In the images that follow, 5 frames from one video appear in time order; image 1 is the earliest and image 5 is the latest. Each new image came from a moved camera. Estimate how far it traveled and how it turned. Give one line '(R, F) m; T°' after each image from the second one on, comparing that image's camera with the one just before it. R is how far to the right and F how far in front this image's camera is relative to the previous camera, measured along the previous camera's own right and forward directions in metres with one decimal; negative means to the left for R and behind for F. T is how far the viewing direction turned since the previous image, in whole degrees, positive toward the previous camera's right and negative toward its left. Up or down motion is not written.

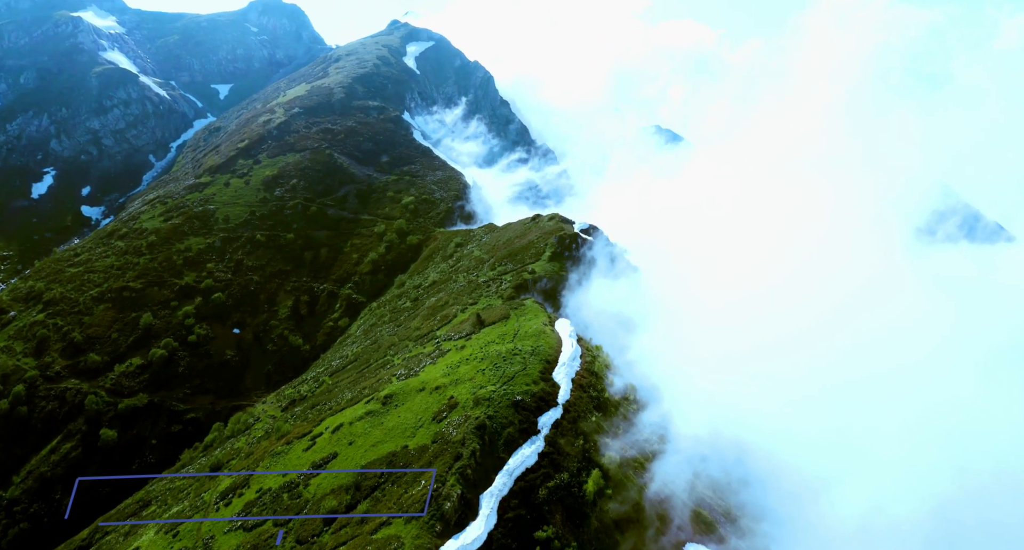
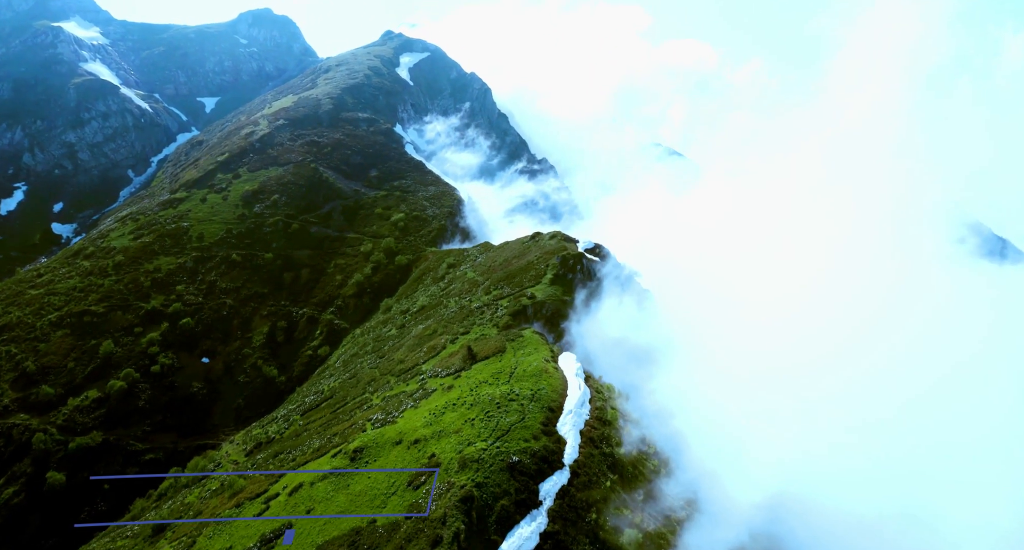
(+0.3, +12.7) m; 0°
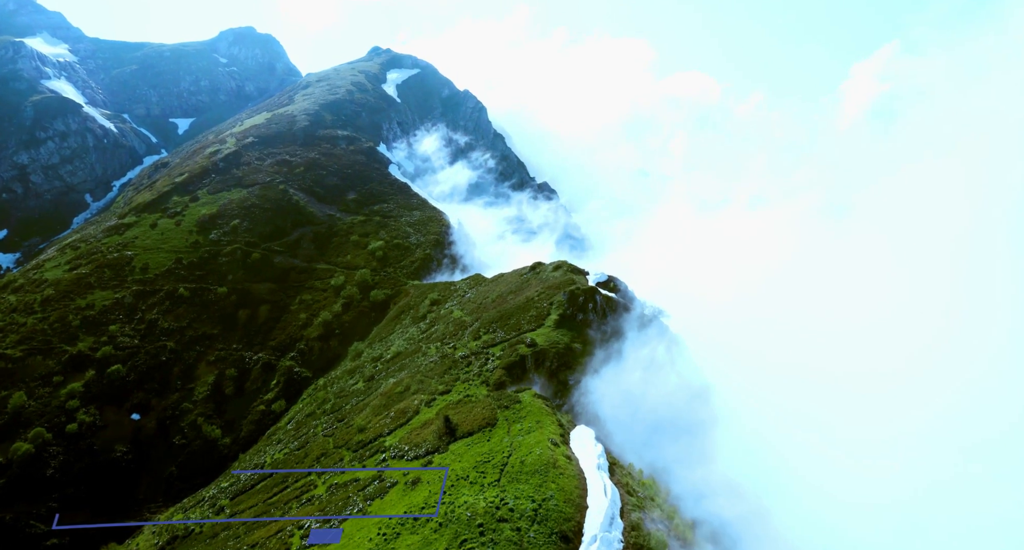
(+0.4, +21.3) m; 0°
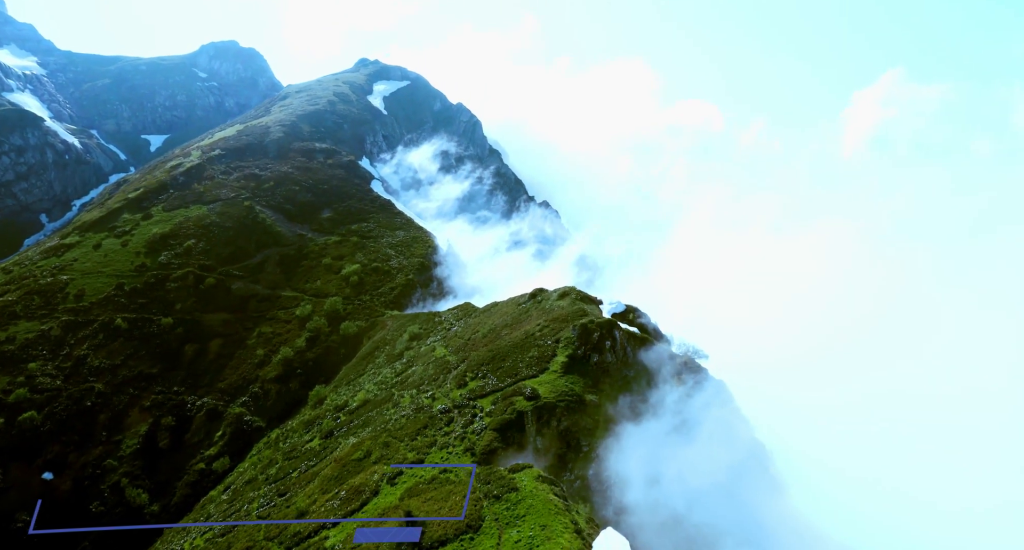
(+0.3, +18.0) m; 0°
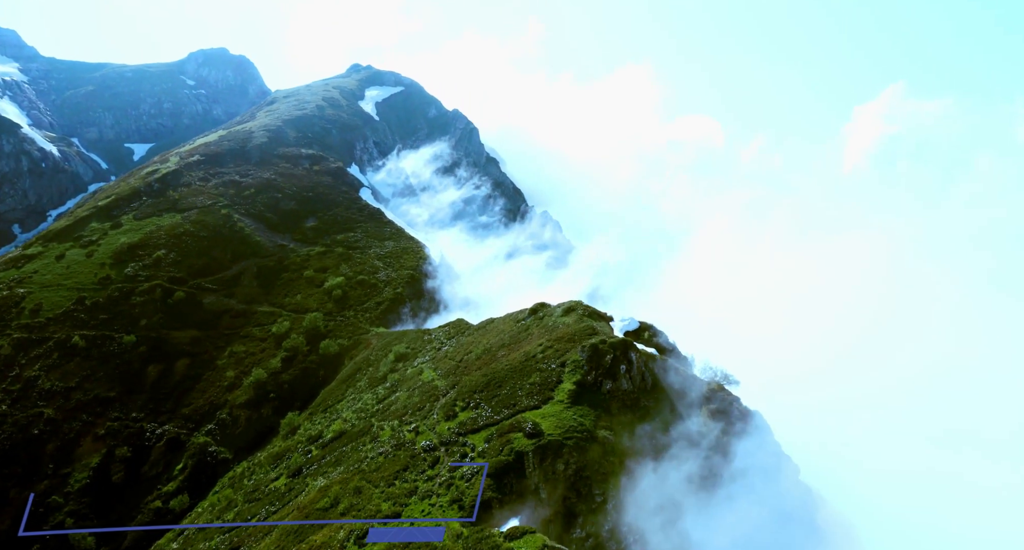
(+0.1, +9.4) m; 0°
